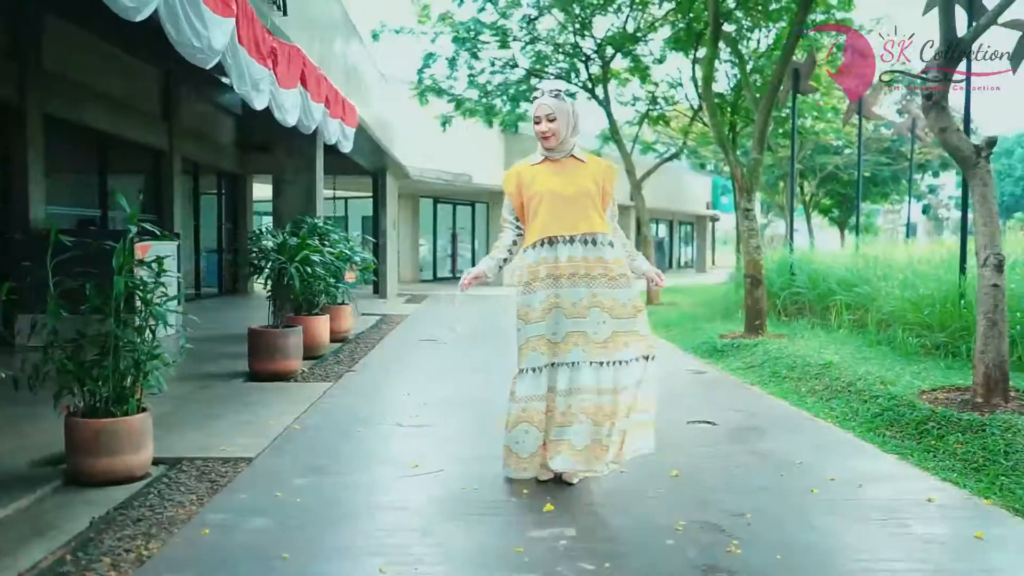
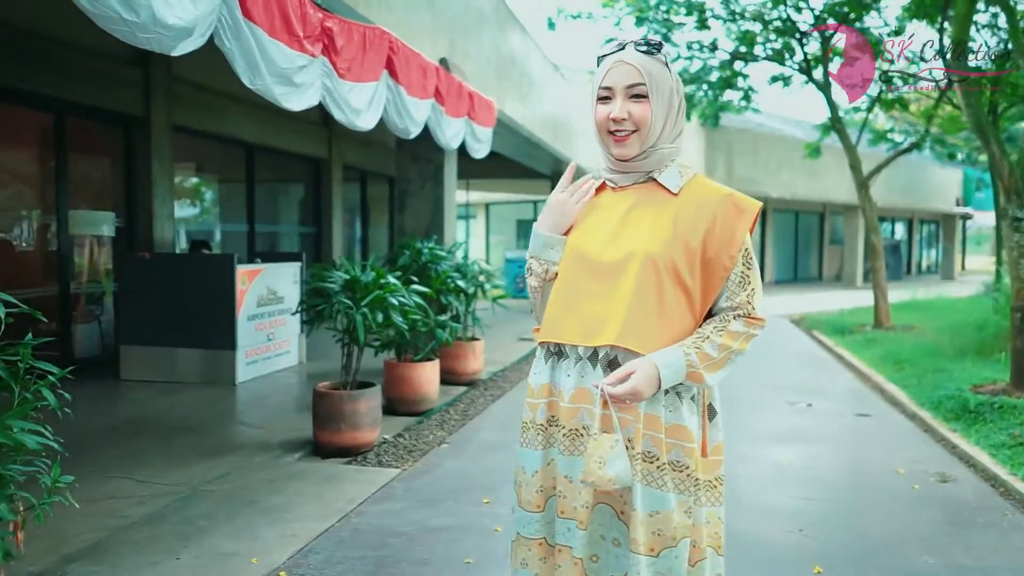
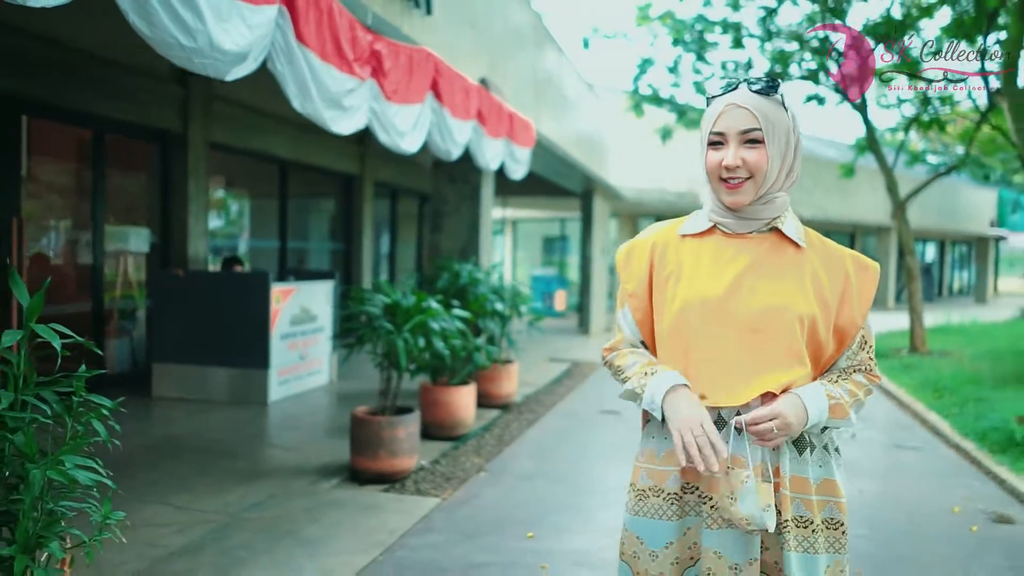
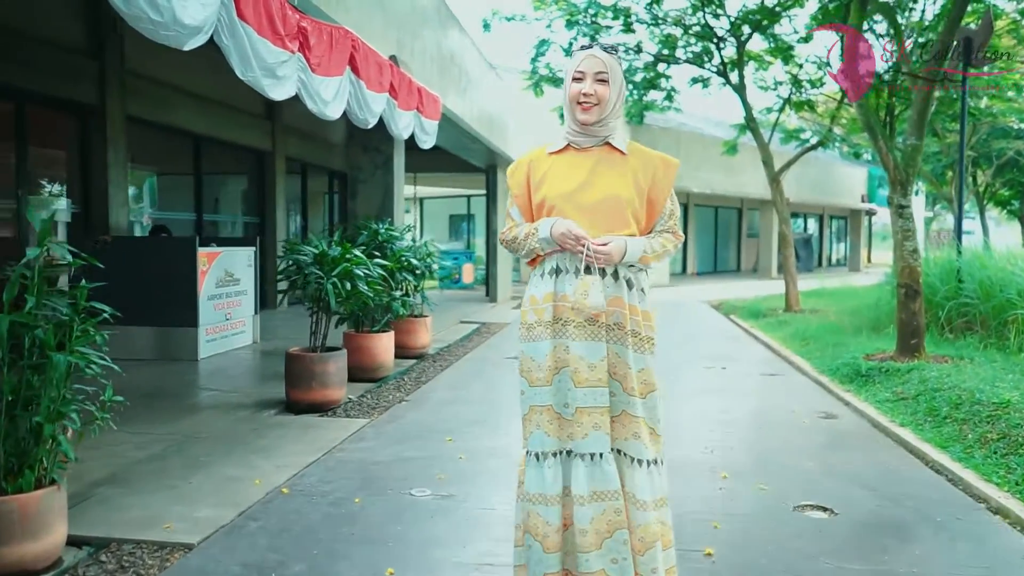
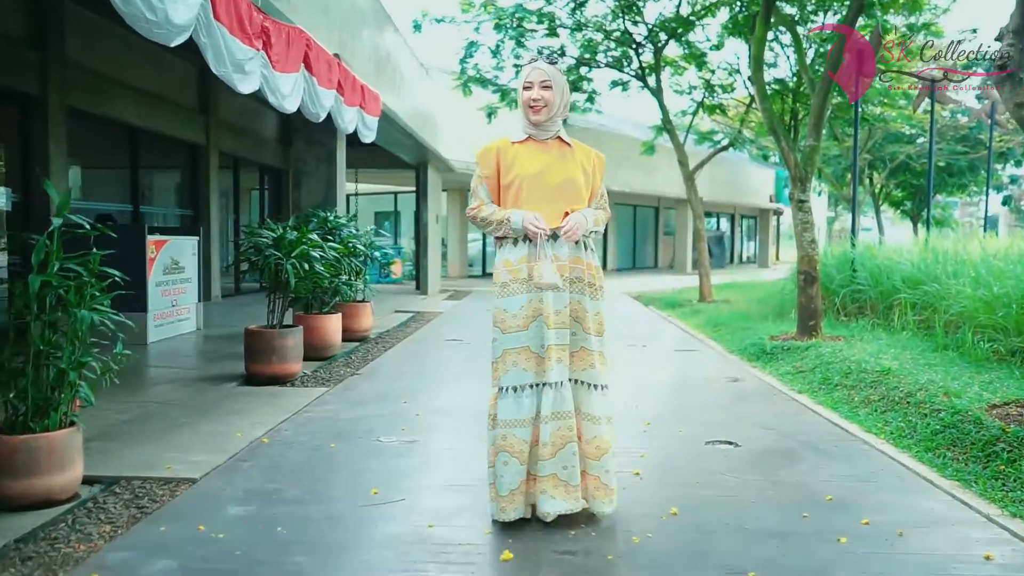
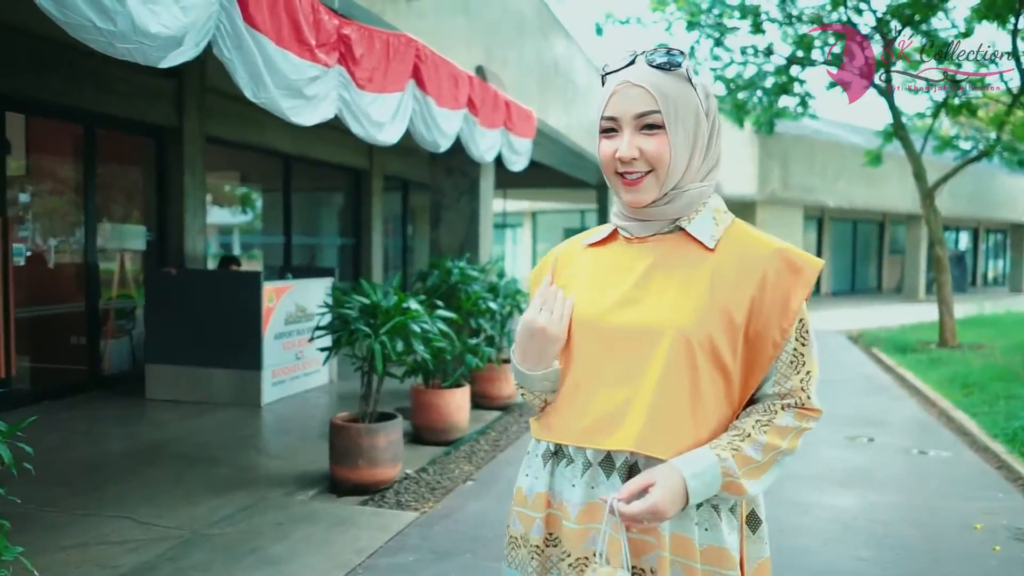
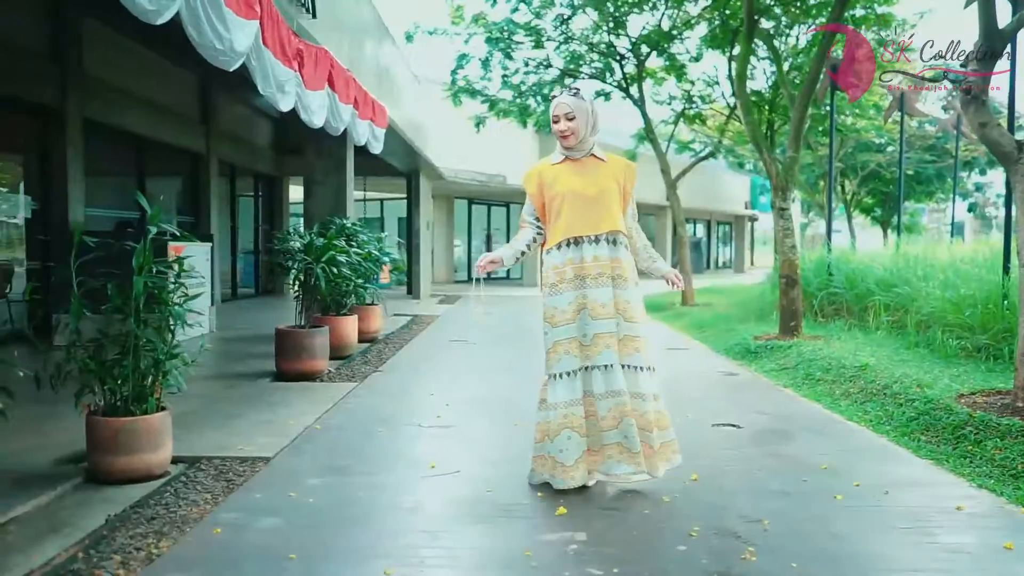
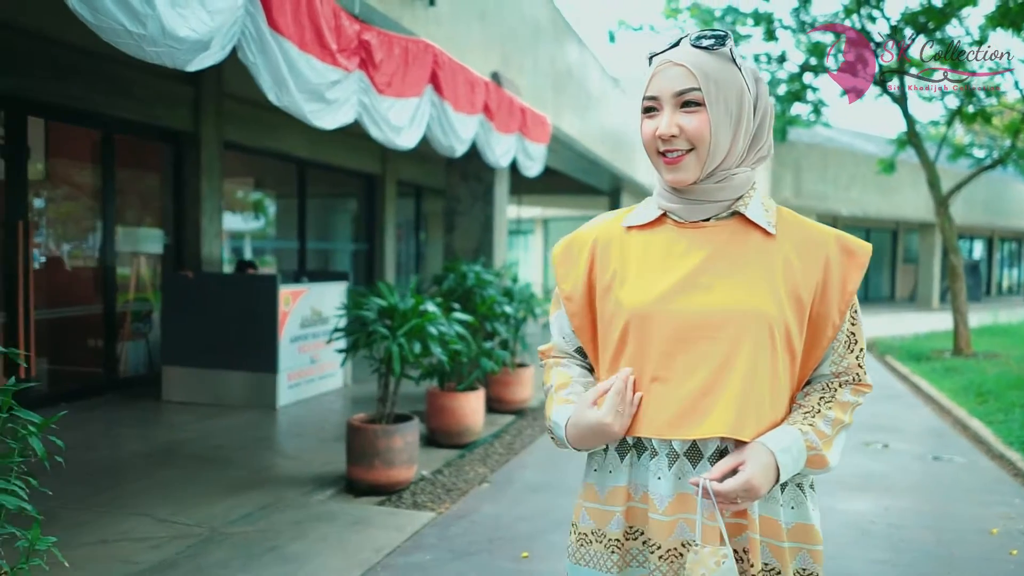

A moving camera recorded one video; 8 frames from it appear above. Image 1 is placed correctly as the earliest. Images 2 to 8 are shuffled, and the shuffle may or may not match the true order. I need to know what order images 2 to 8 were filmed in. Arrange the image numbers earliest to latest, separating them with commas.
7, 5, 4, 2, 6, 8, 3
